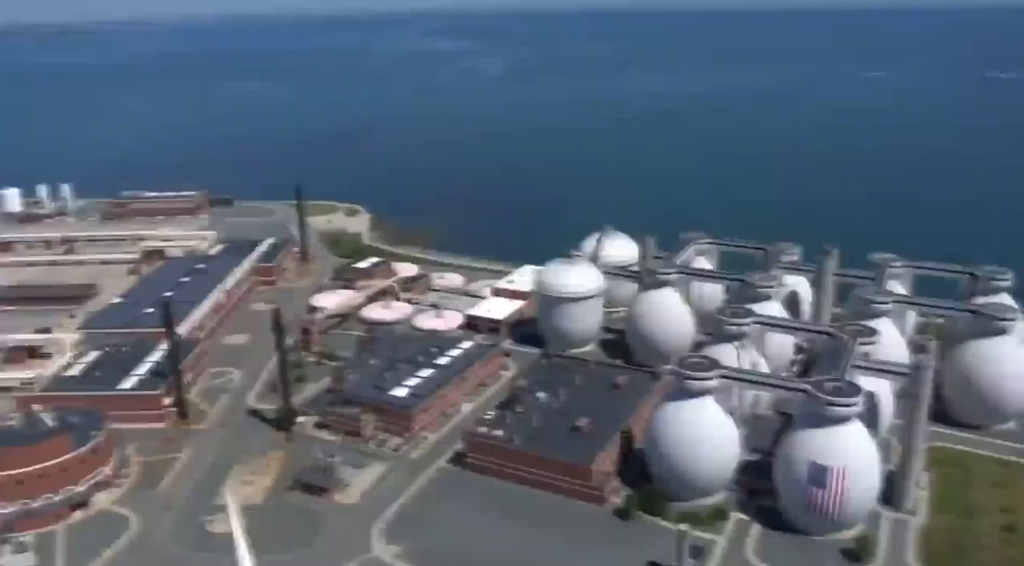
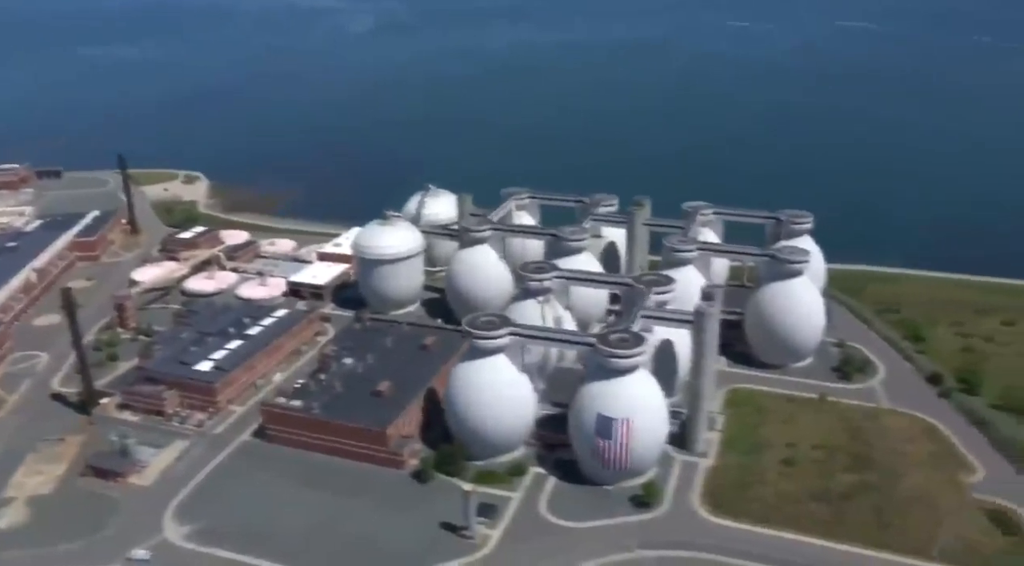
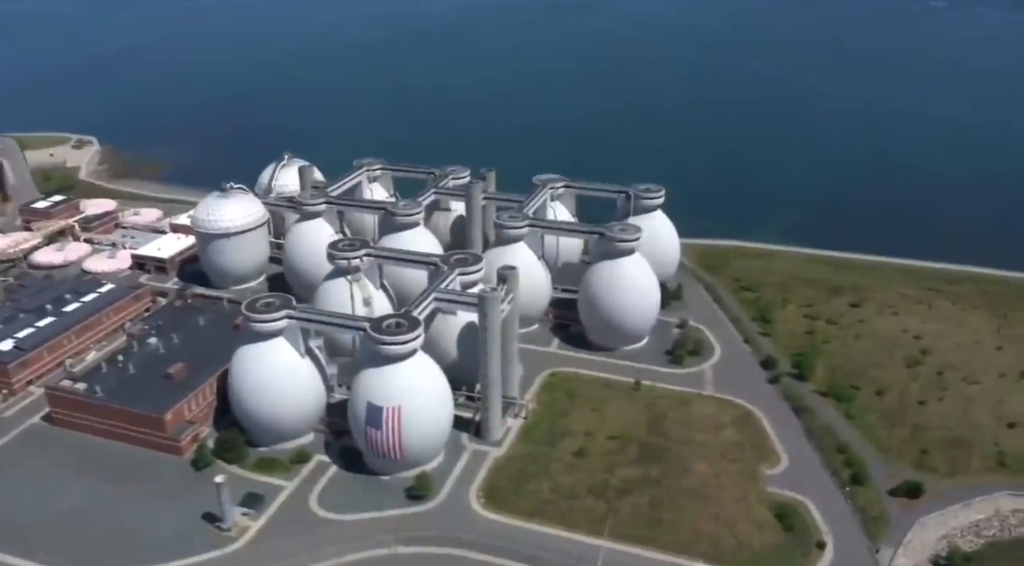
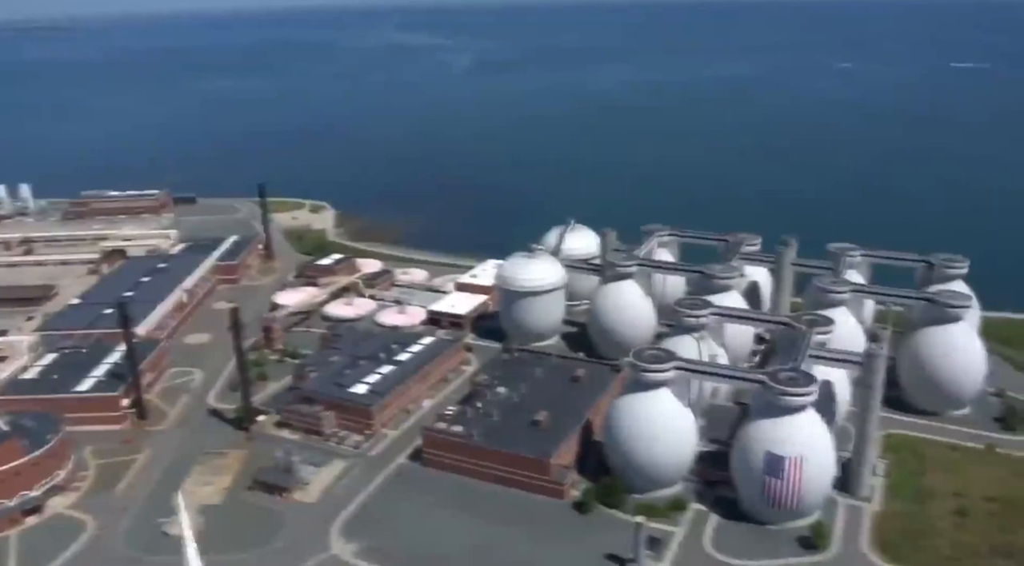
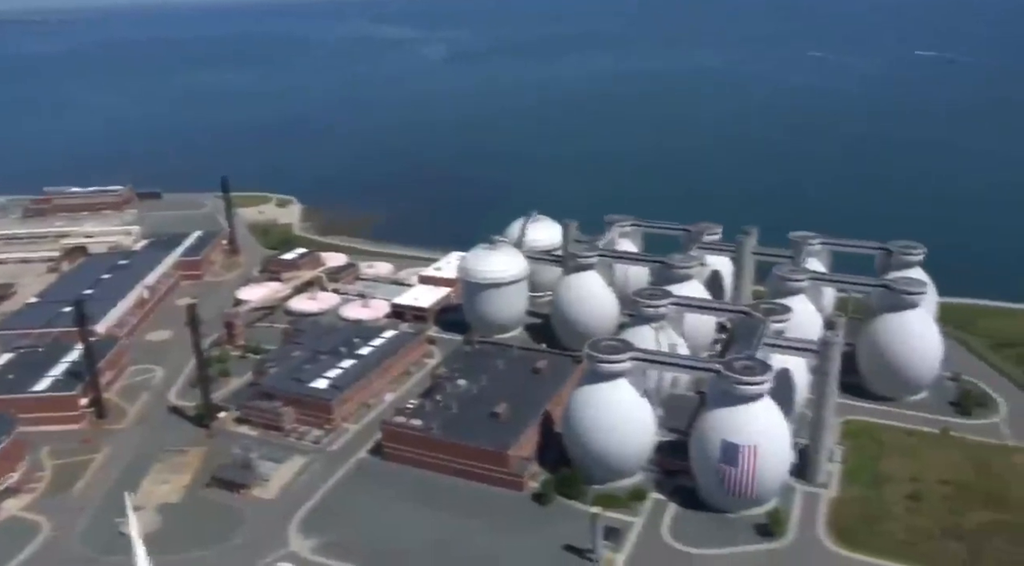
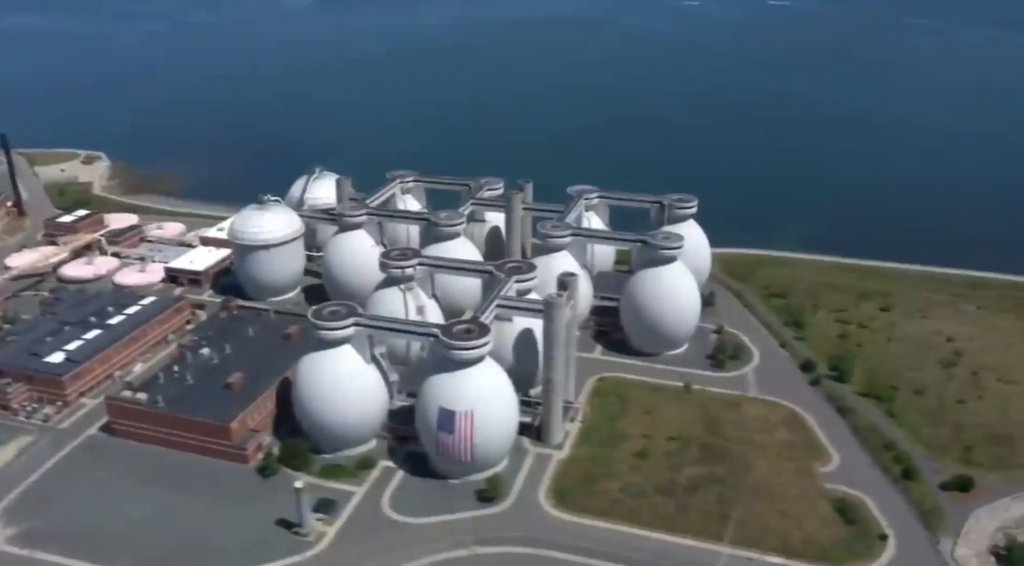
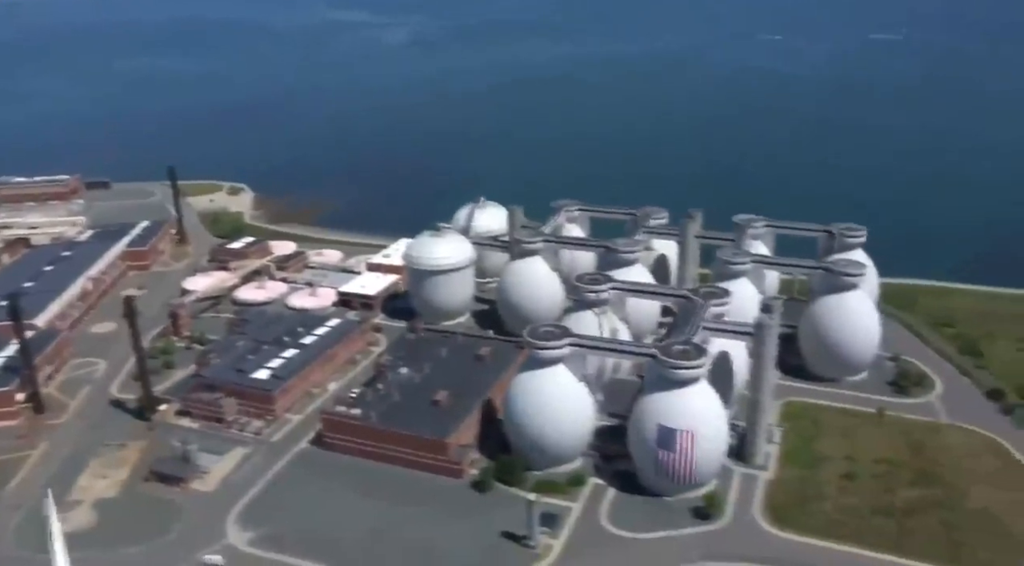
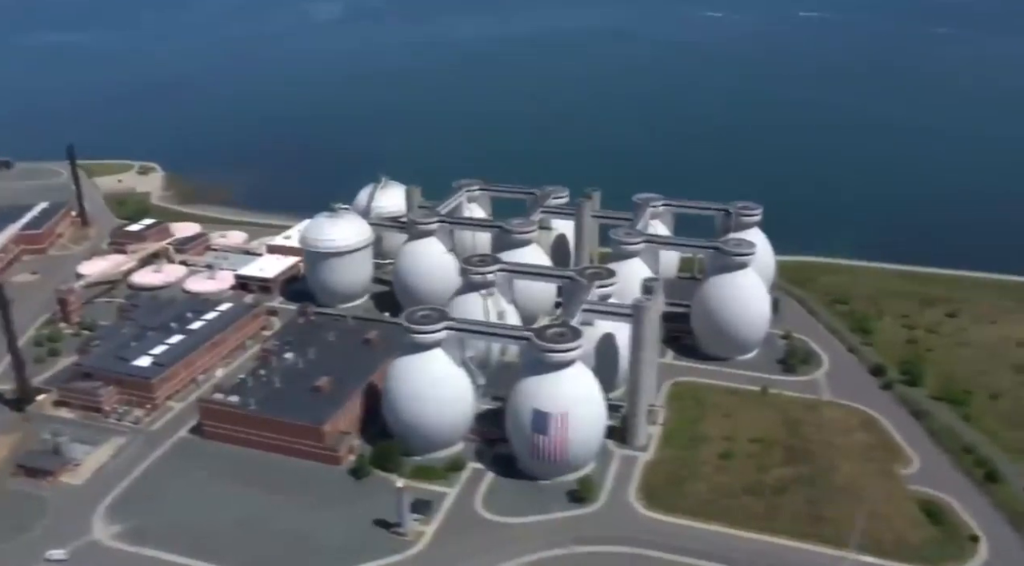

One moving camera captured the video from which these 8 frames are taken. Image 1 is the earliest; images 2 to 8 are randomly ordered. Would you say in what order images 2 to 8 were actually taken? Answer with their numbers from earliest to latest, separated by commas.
4, 5, 7, 2, 8, 6, 3
